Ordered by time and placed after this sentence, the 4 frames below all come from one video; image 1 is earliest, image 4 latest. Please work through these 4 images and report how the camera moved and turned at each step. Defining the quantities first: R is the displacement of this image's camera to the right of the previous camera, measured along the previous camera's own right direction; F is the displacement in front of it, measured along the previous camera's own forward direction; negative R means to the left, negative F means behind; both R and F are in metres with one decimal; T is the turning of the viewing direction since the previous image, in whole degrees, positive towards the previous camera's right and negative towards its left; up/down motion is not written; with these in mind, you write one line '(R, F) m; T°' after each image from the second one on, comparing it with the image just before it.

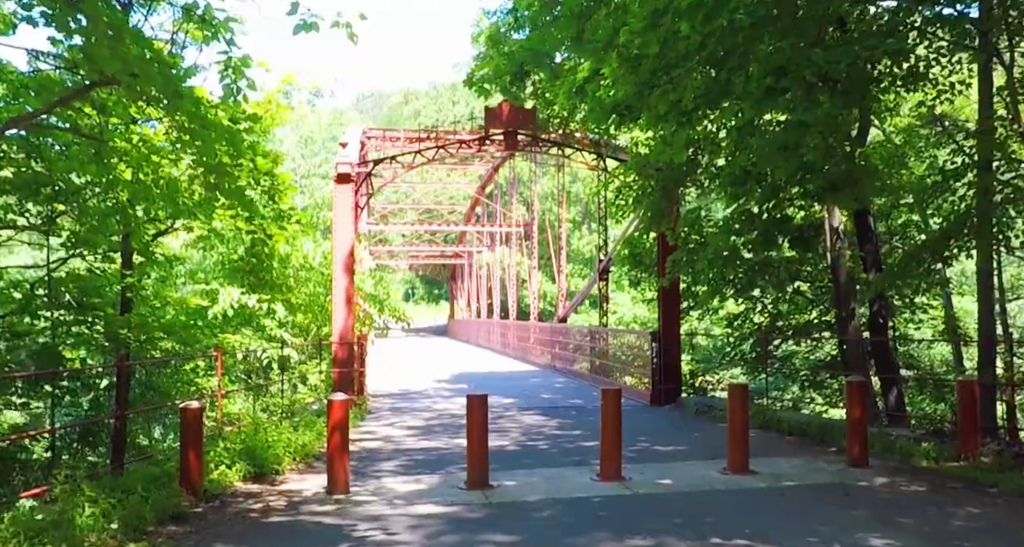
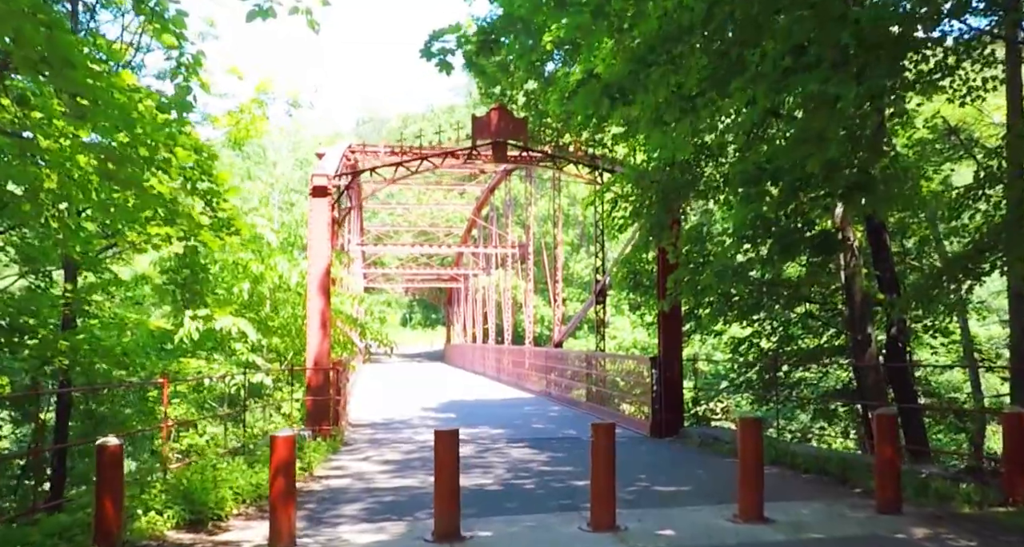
(+0.2, +1.1) m; 0°
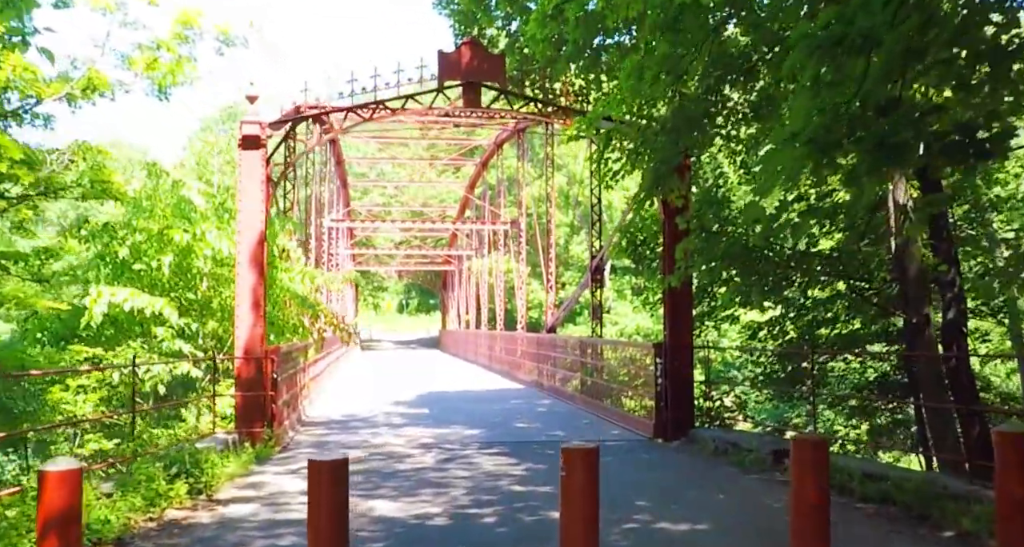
(+0.3, +2.6) m; 0°
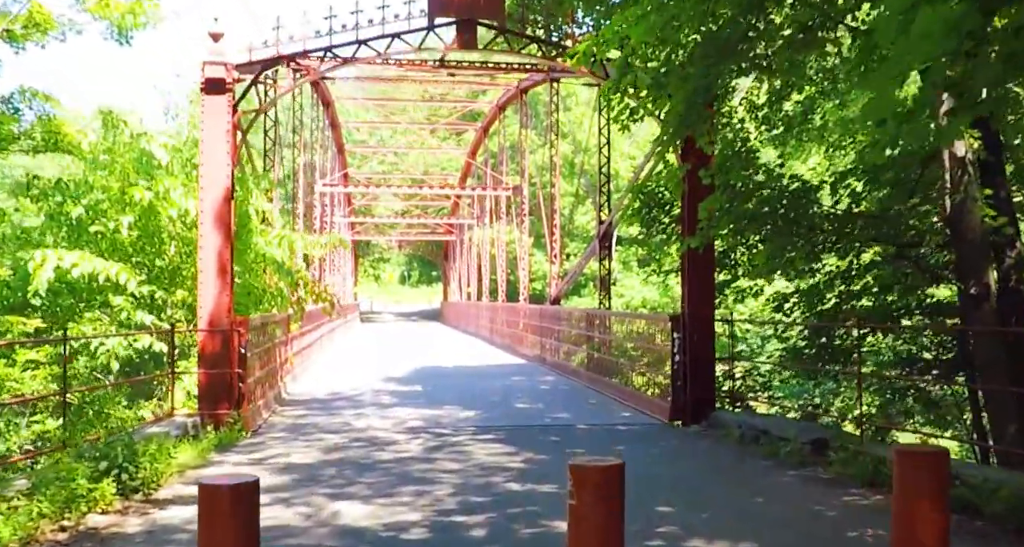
(0.0, +1.4) m; 0°
